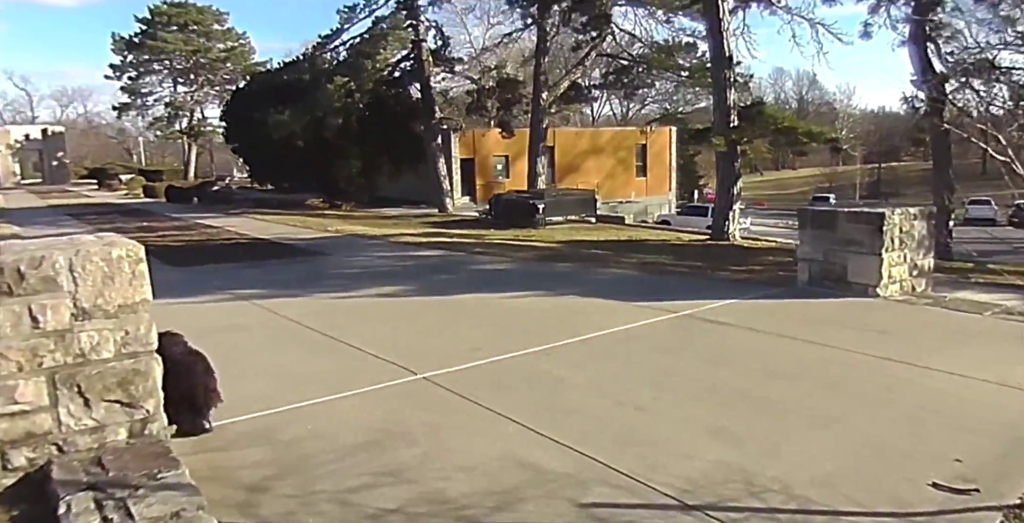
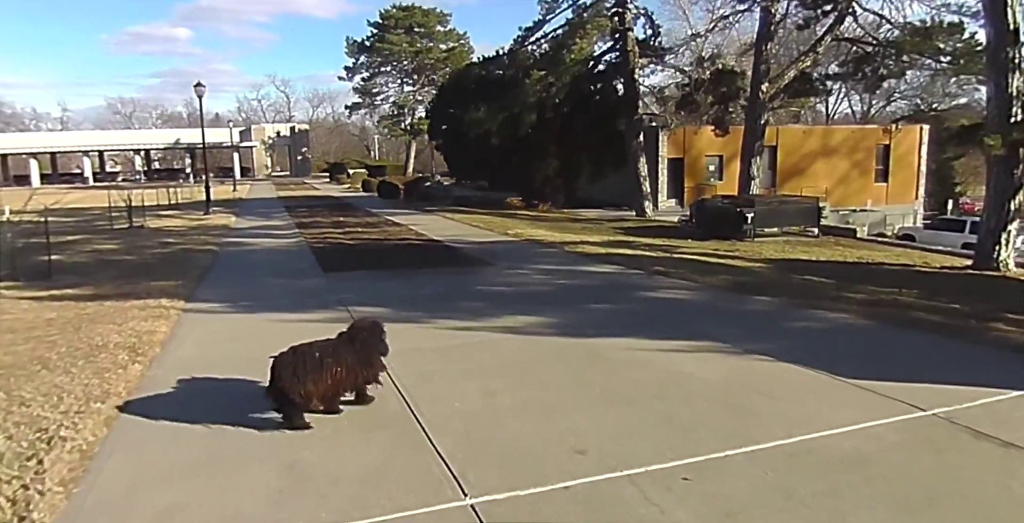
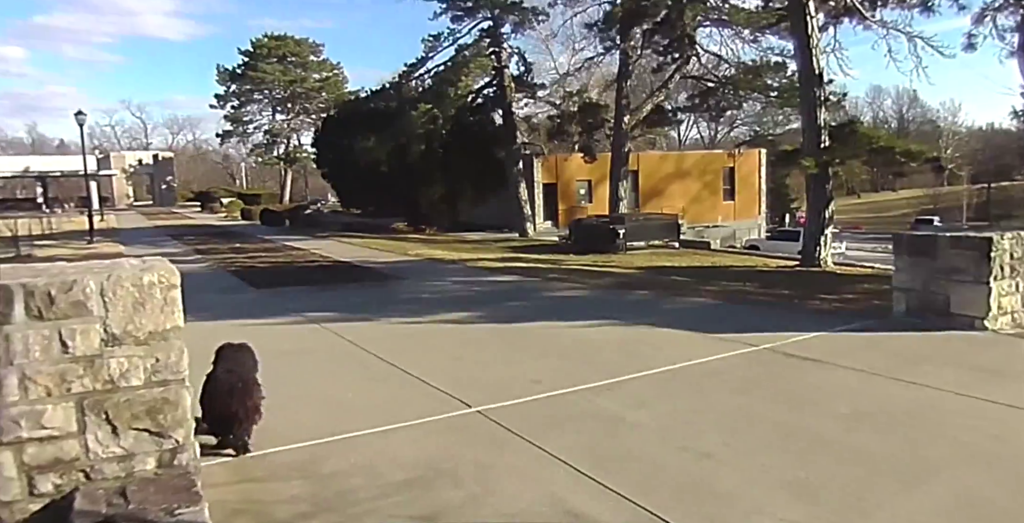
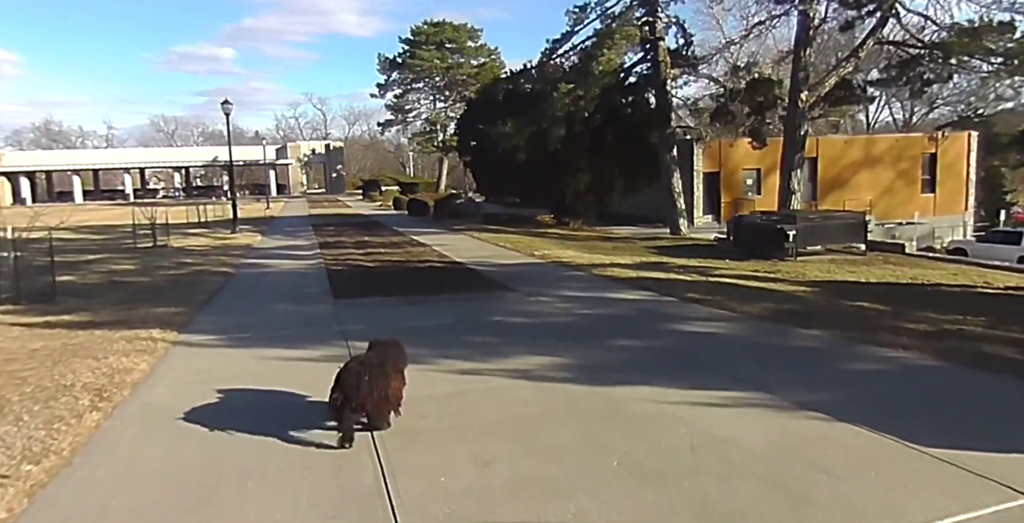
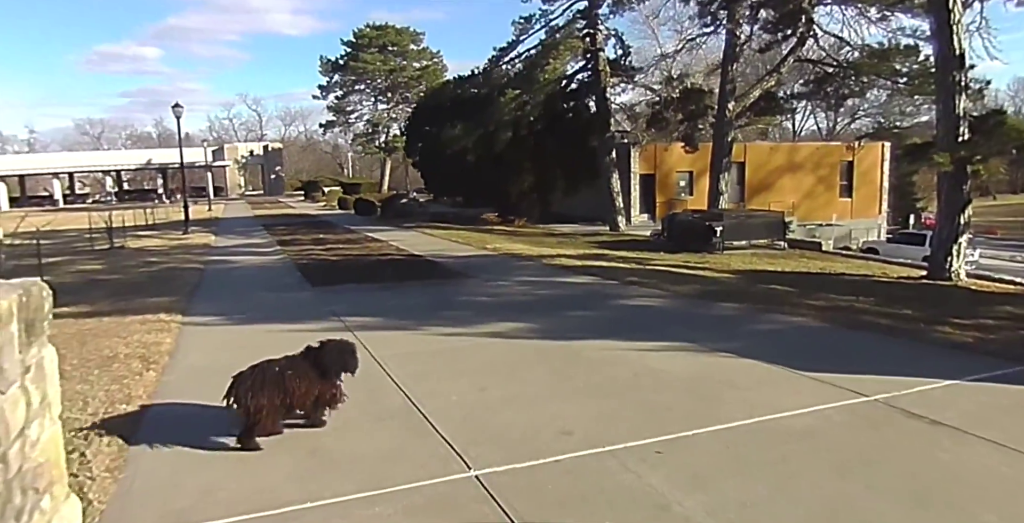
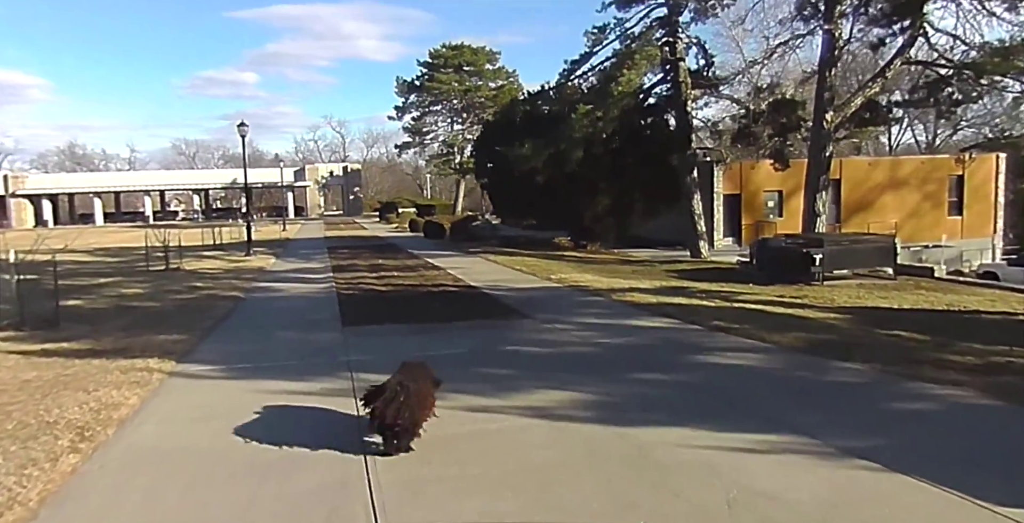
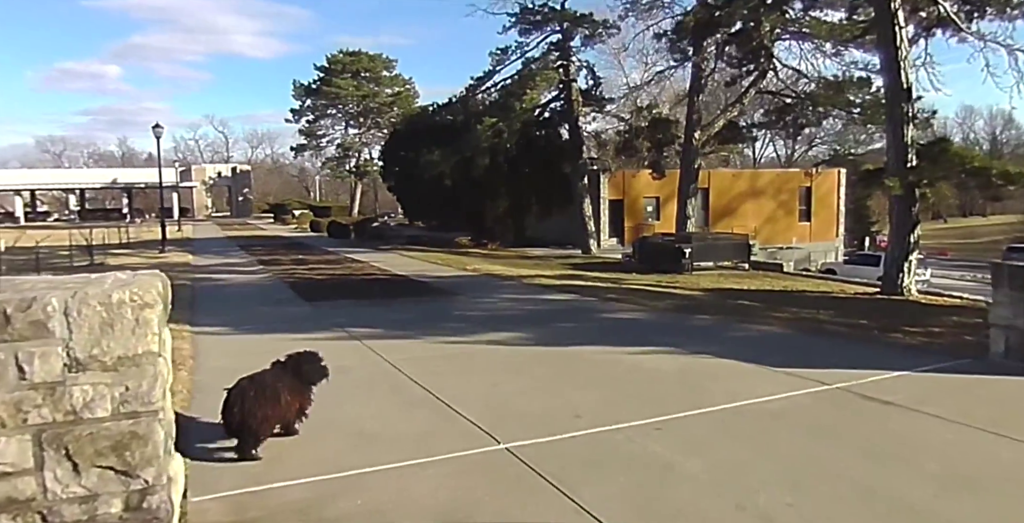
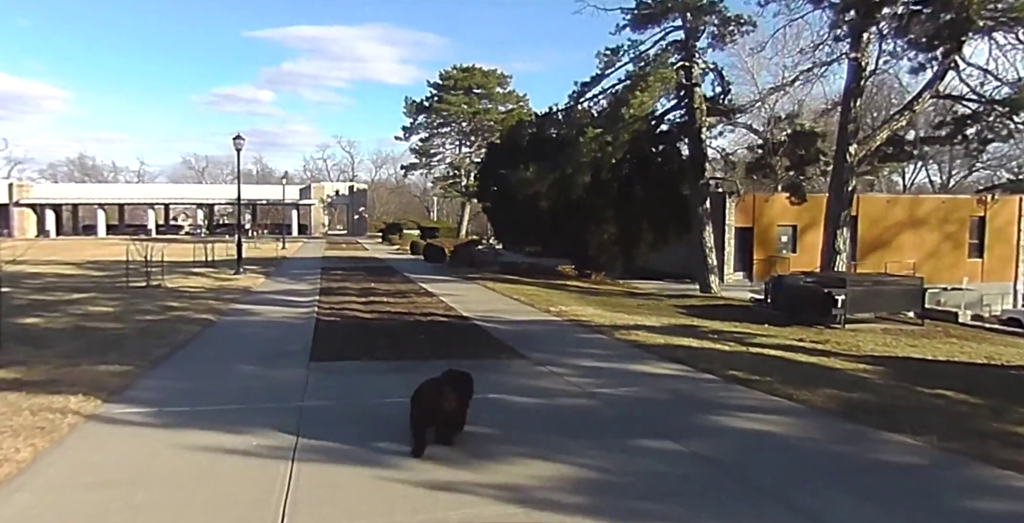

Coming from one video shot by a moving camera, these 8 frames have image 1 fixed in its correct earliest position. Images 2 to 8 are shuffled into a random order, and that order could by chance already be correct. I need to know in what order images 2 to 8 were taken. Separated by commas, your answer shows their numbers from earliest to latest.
3, 7, 5, 2, 4, 6, 8
